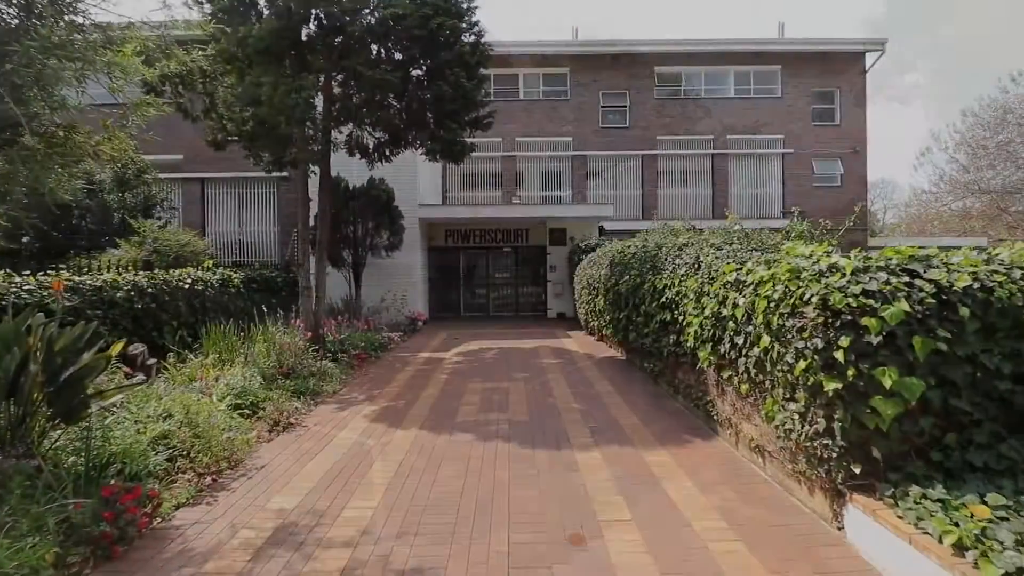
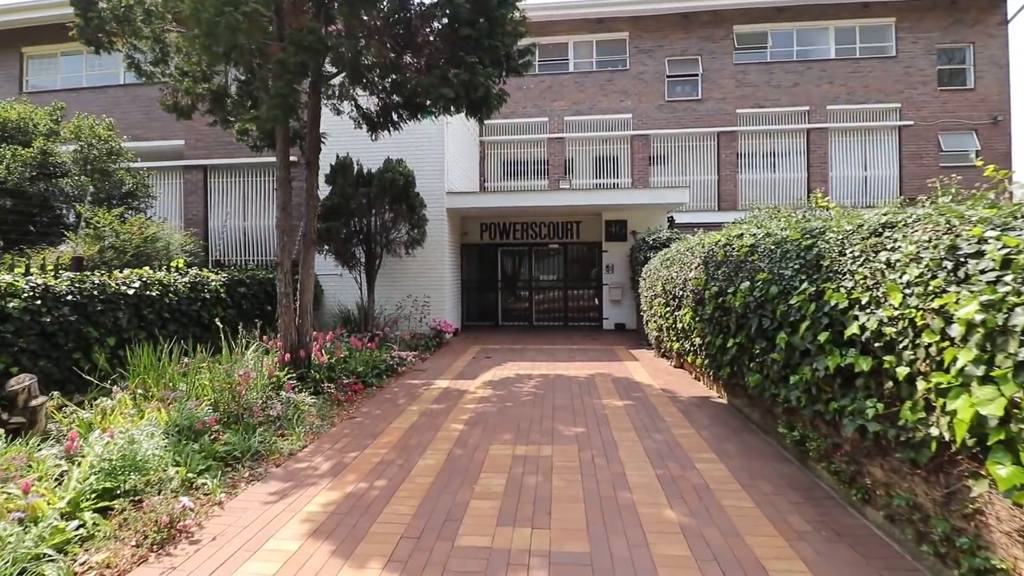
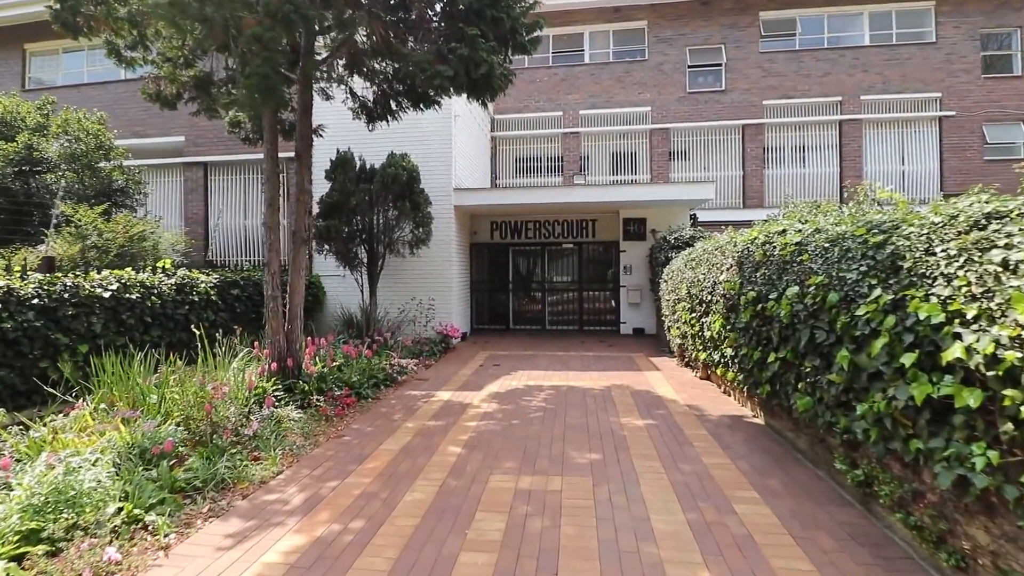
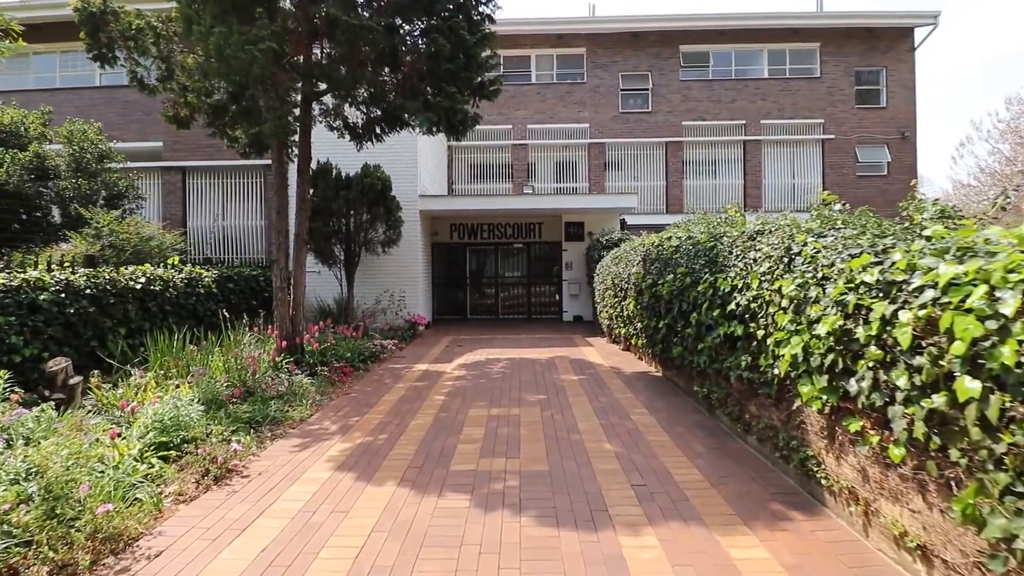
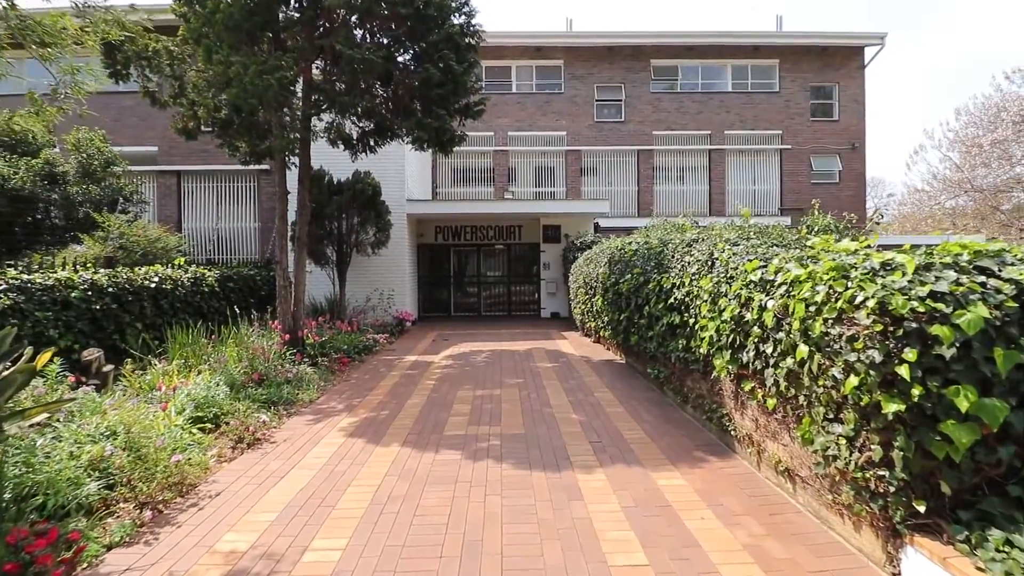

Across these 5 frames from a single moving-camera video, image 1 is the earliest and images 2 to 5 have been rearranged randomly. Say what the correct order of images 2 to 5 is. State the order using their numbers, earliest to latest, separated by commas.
5, 4, 2, 3
